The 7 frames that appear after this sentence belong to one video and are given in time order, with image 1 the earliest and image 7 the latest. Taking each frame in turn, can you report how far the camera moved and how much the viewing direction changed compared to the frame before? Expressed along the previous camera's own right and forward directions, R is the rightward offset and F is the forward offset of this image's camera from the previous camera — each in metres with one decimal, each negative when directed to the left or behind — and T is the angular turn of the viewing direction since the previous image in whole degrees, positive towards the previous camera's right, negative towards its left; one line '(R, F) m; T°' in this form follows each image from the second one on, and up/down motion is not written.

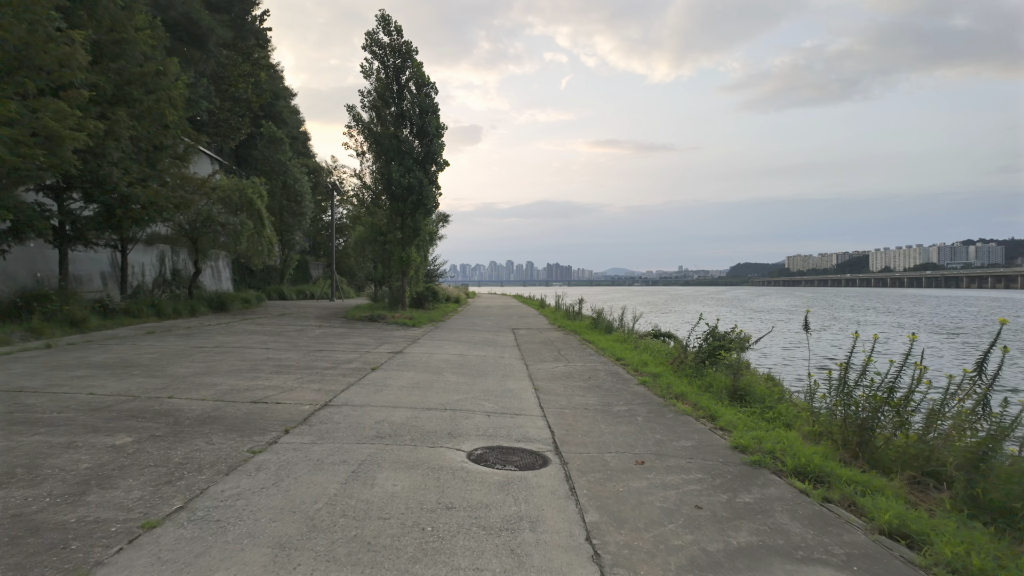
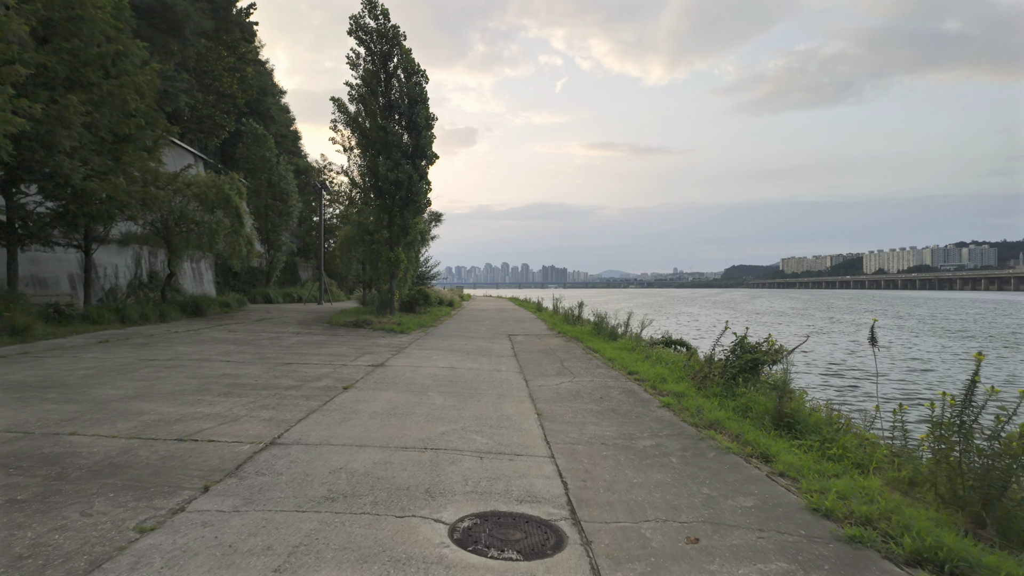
(0.0, +1.4) m; 0°
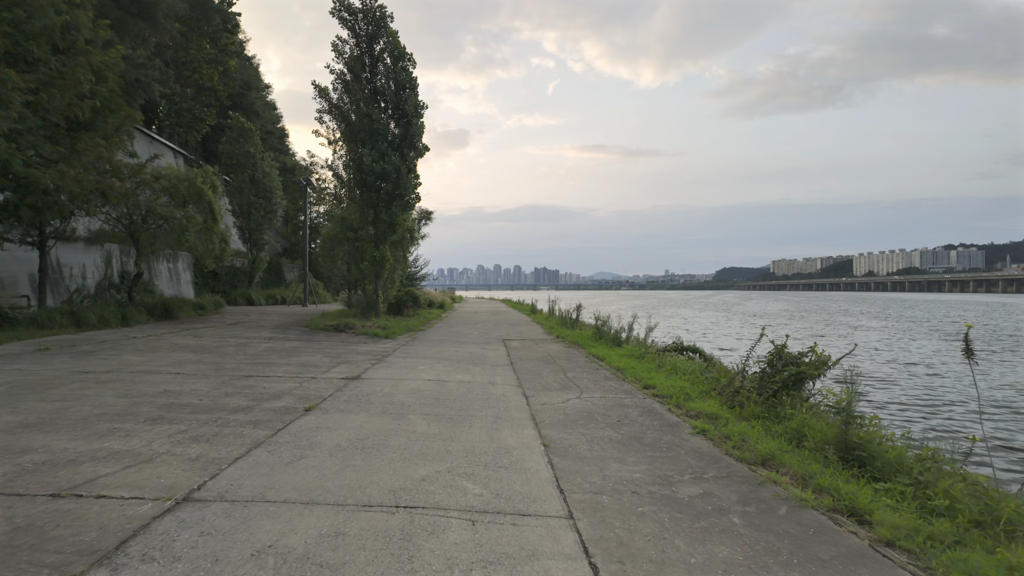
(-0.1, +1.4) m; +1°
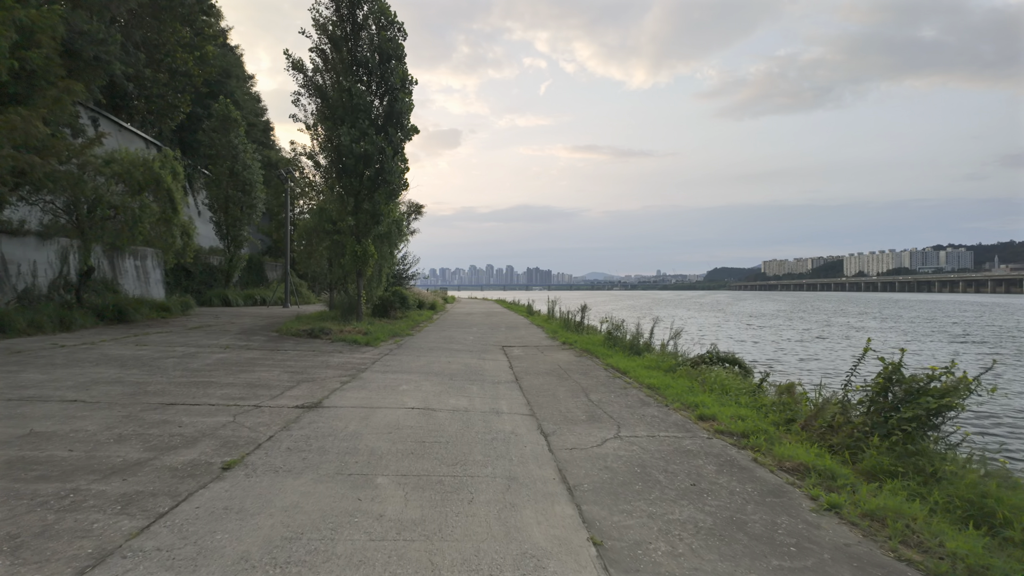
(-0.2, +2.1) m; +1°
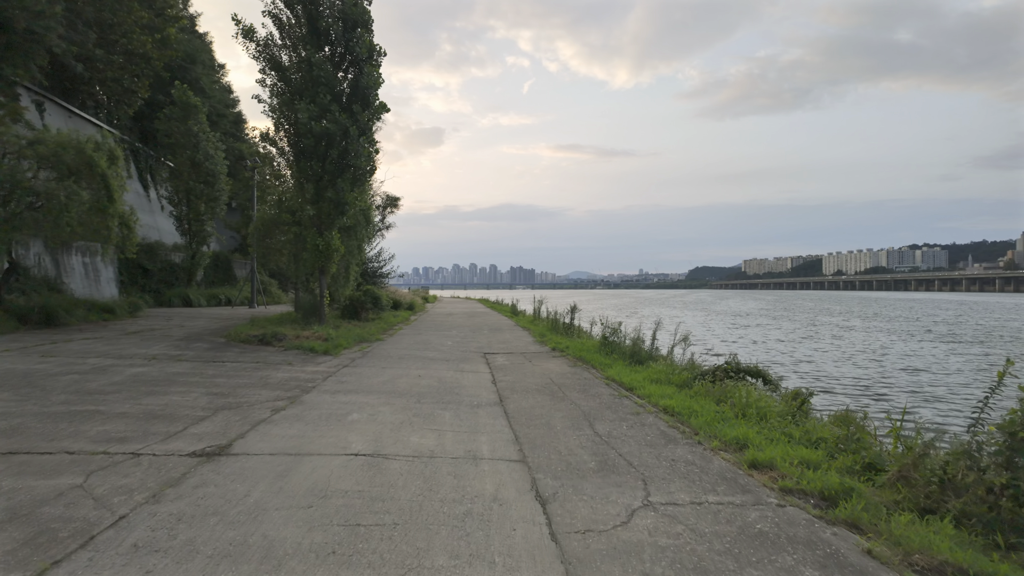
(0.0, +1.8) m; +2°
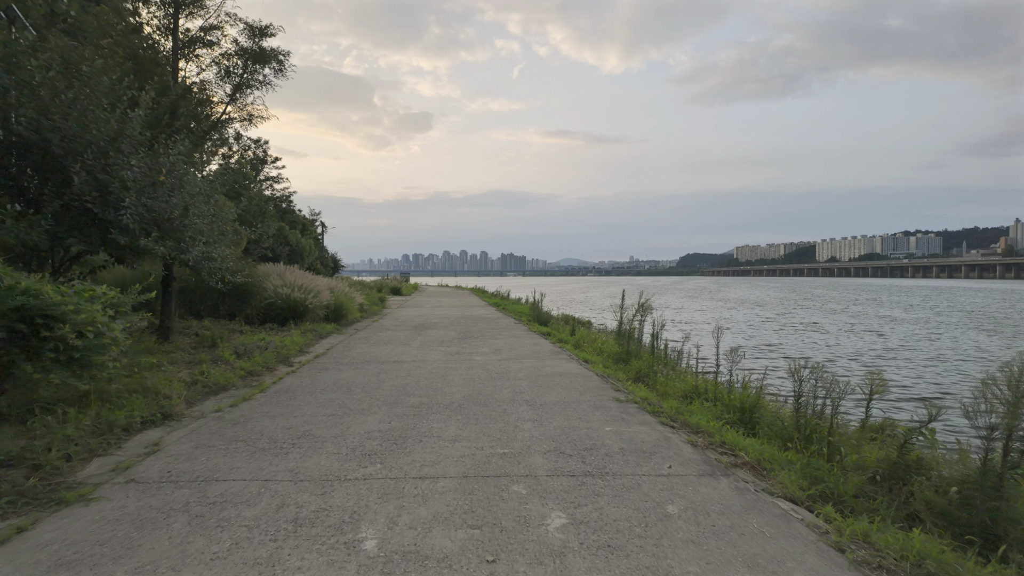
(+0.3, +2.0) m; +1°
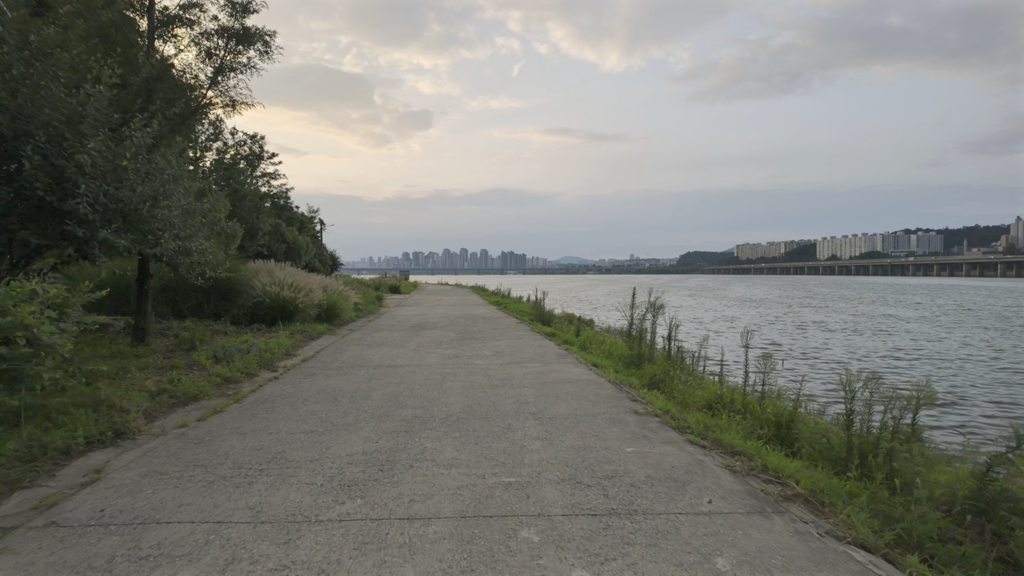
(0.0, +0.6) m; 0°
